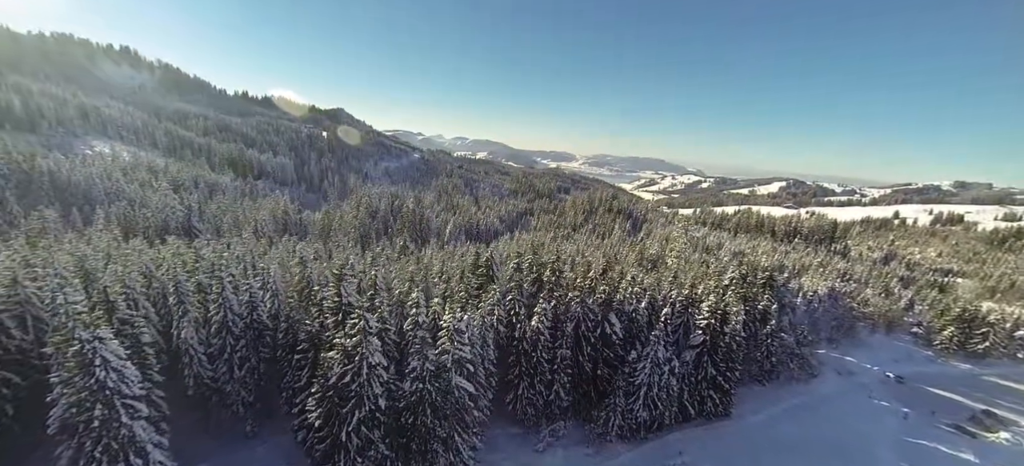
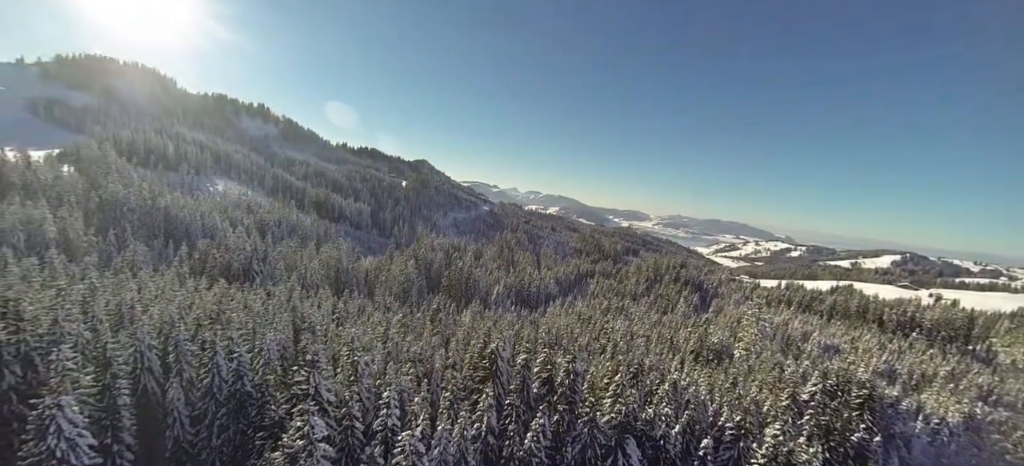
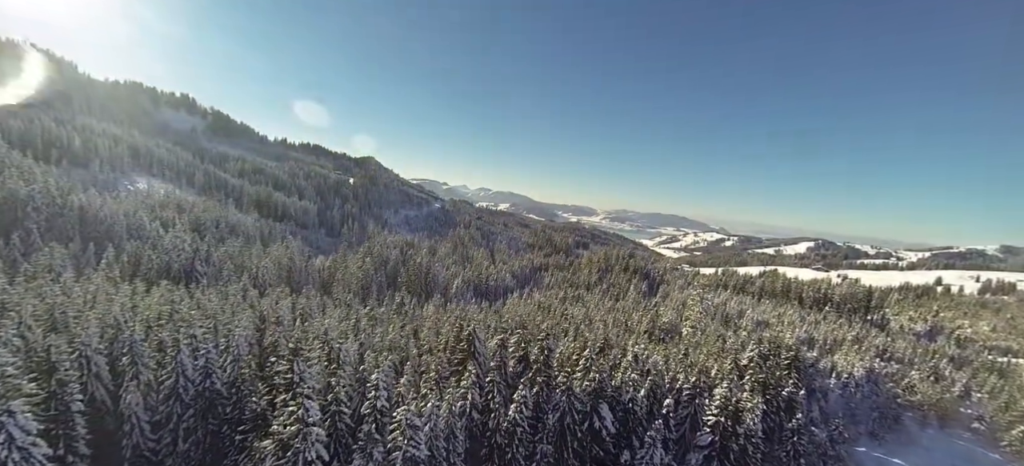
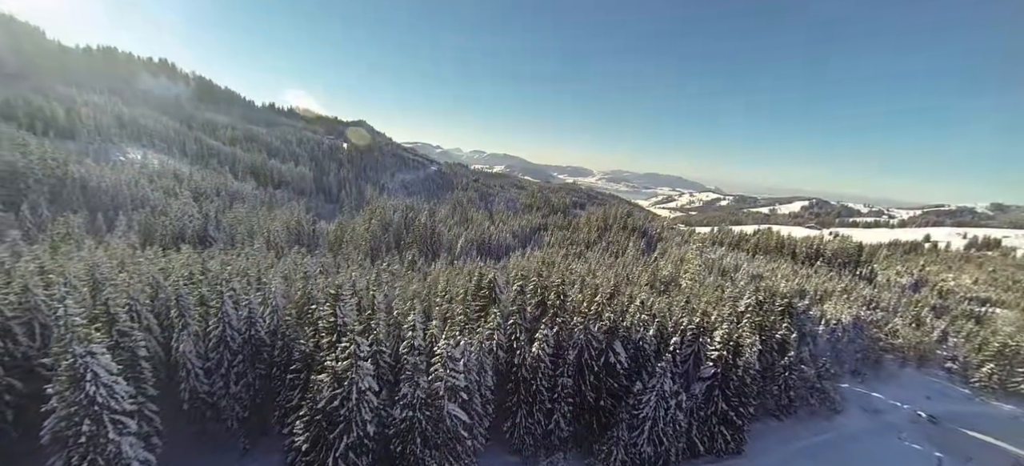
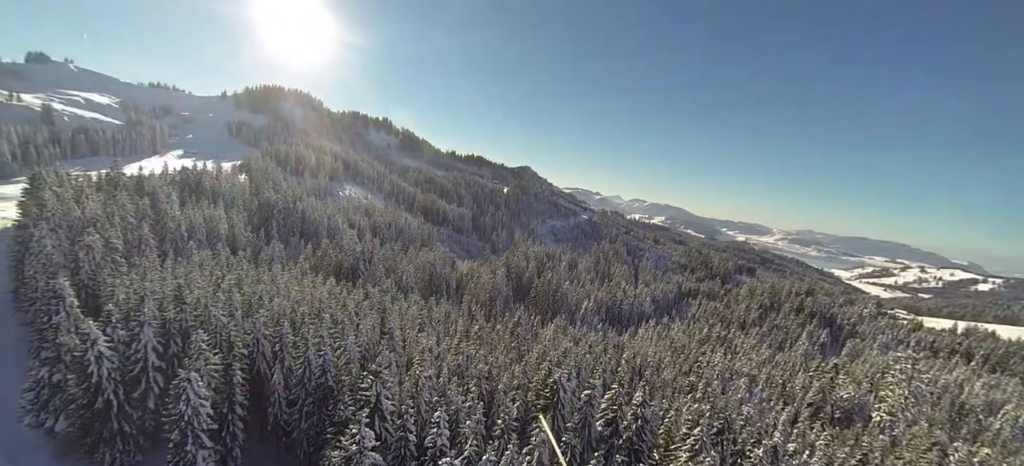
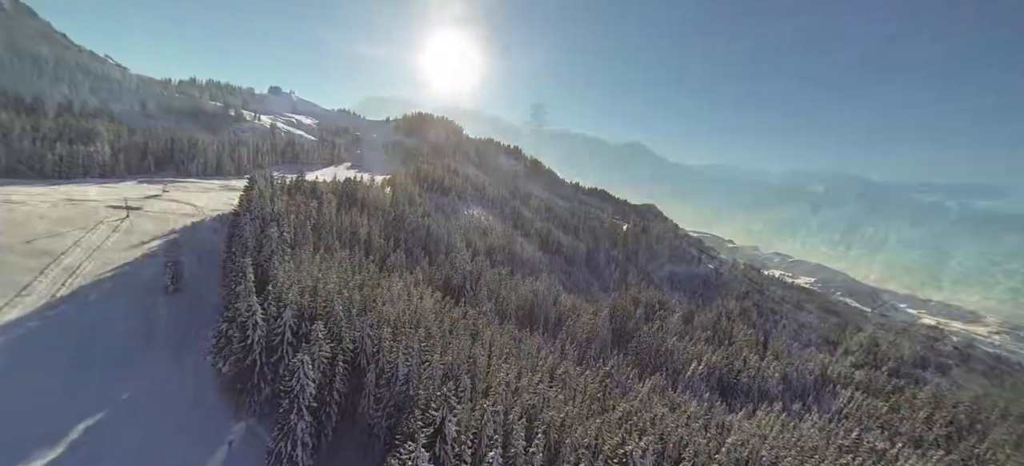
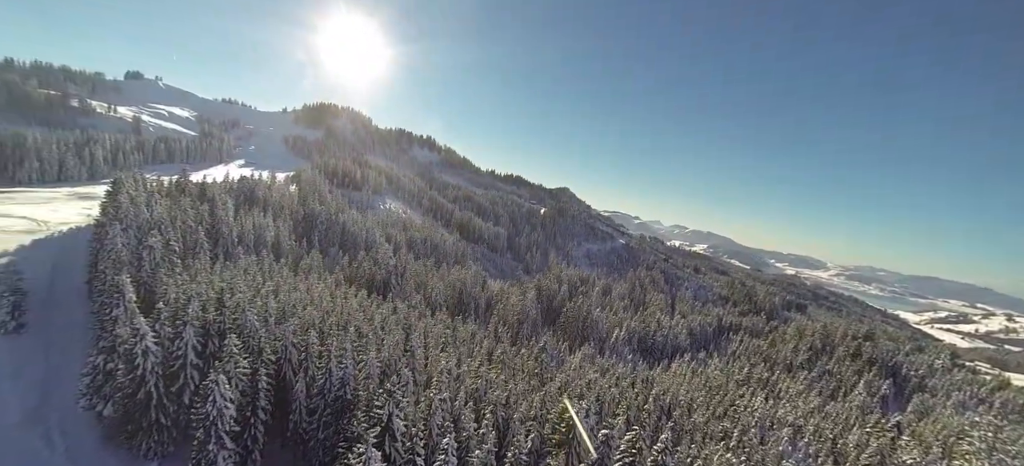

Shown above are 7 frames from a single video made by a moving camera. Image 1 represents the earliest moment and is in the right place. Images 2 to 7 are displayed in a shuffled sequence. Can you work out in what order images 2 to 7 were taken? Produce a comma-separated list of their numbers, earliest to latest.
4, 3, 2, 5, 7, 6
